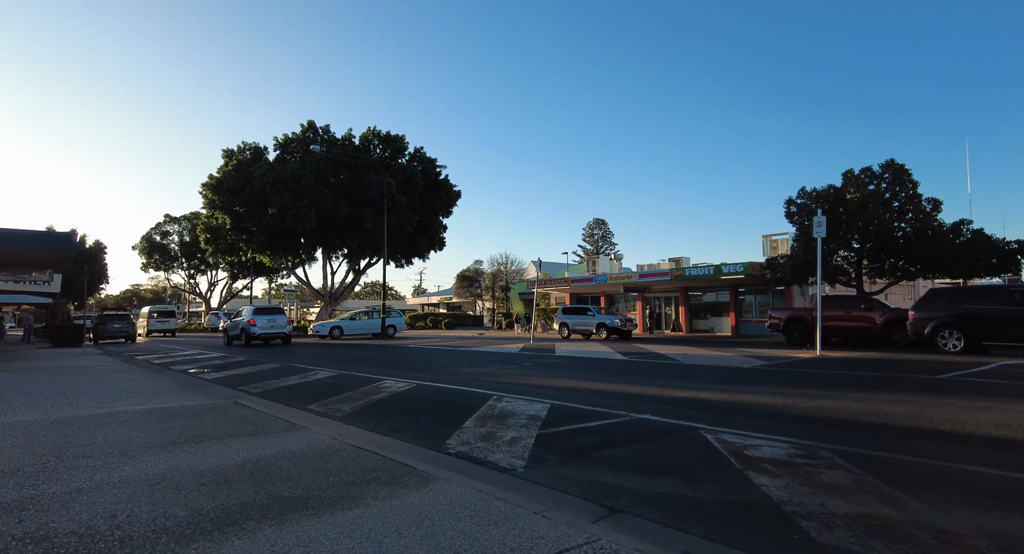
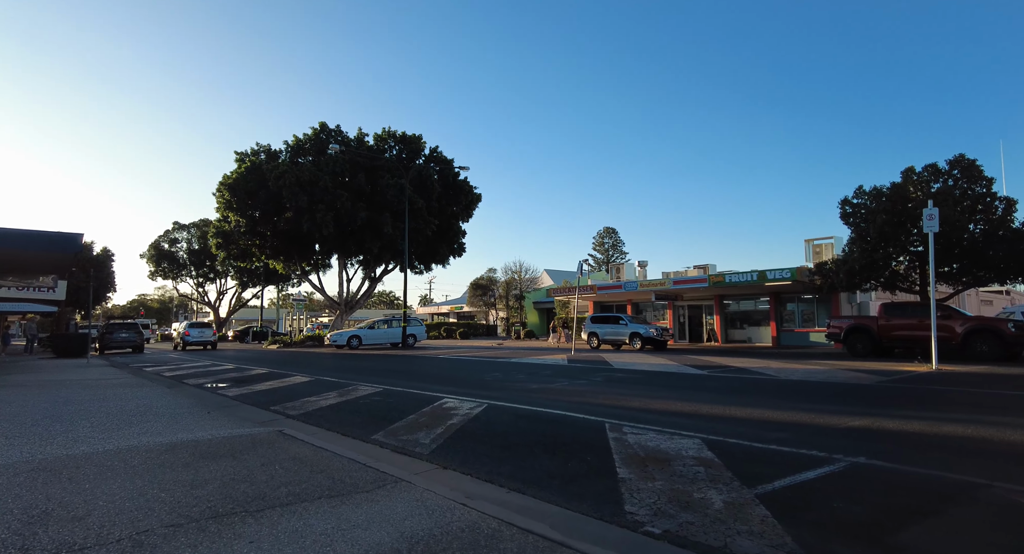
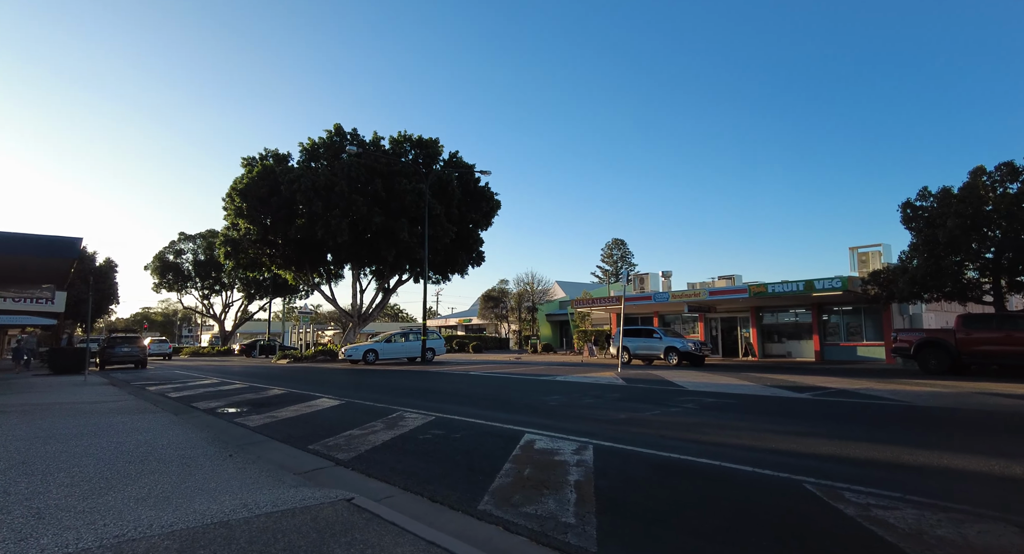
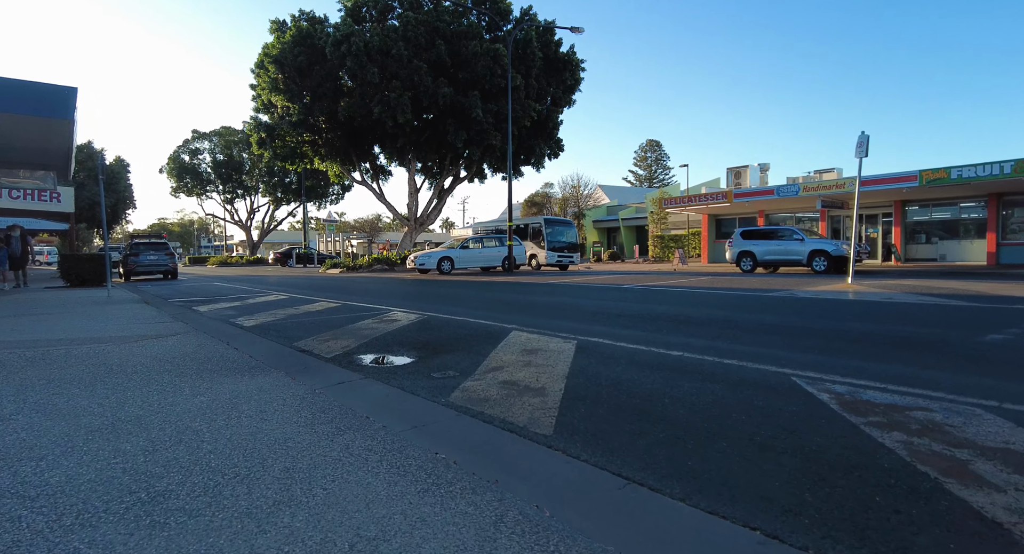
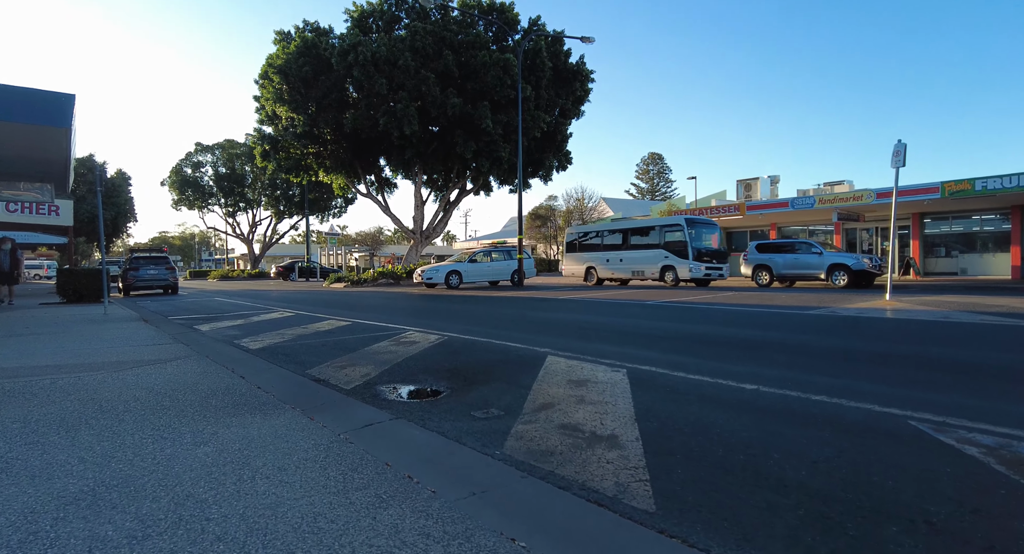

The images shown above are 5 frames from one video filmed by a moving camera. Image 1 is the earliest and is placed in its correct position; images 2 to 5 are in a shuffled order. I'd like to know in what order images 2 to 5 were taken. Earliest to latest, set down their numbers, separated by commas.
2, 3, 4, 5
